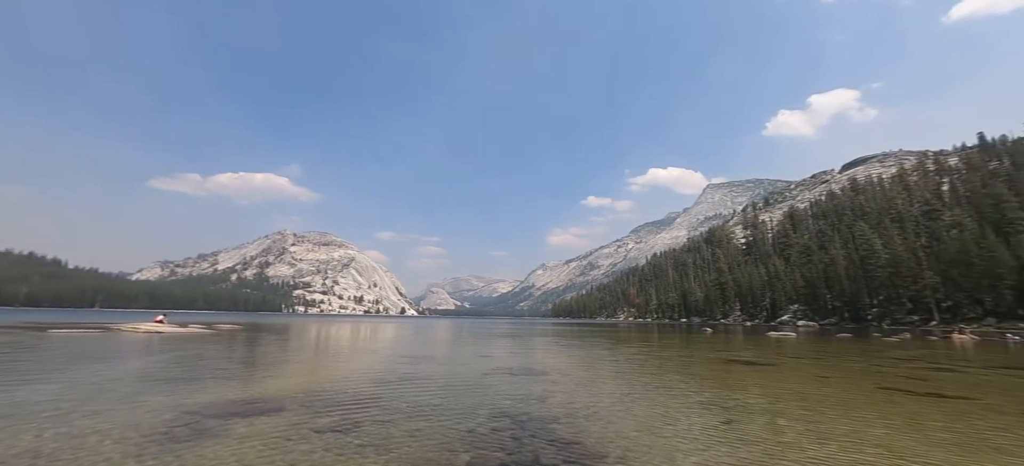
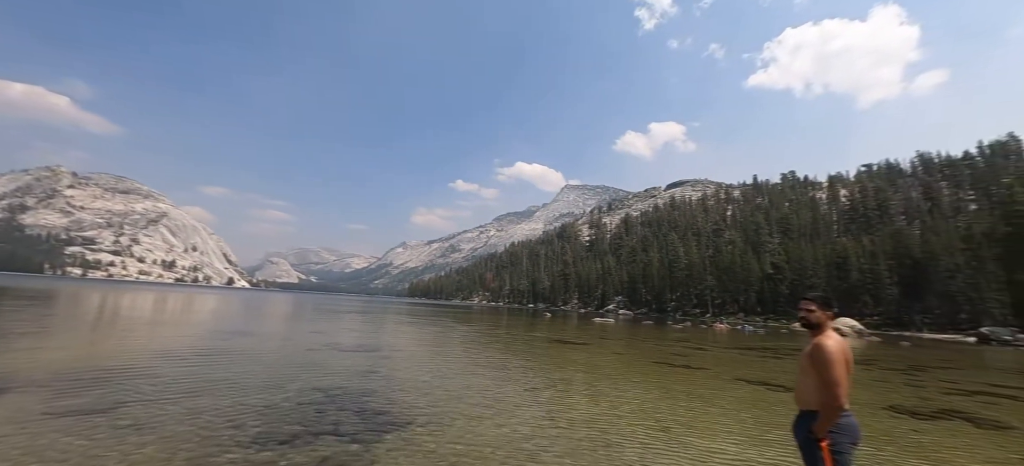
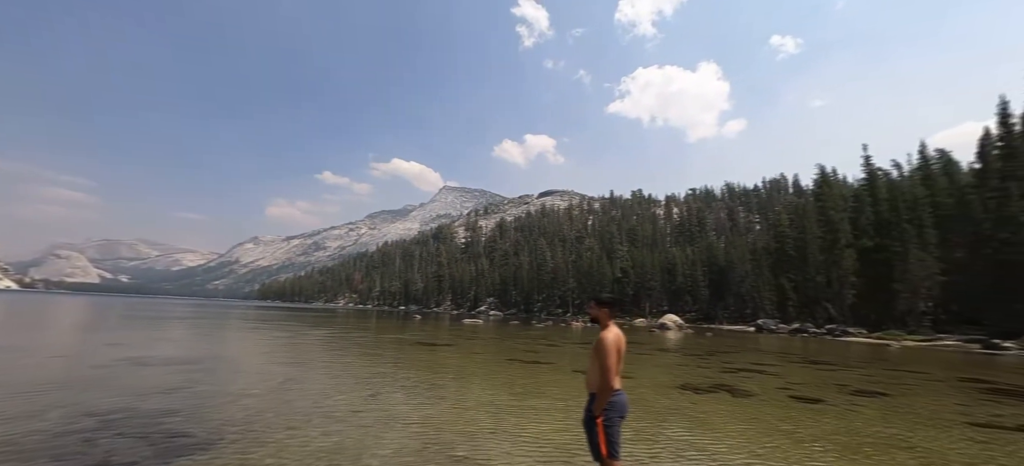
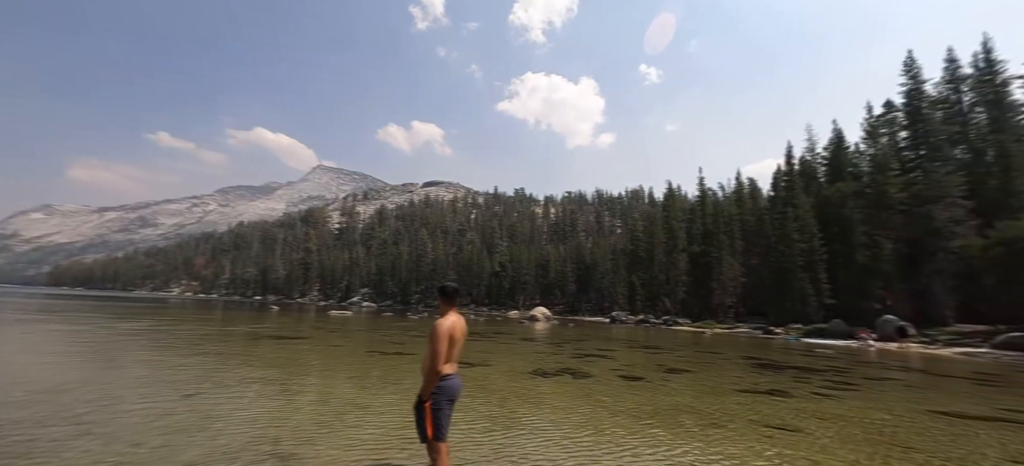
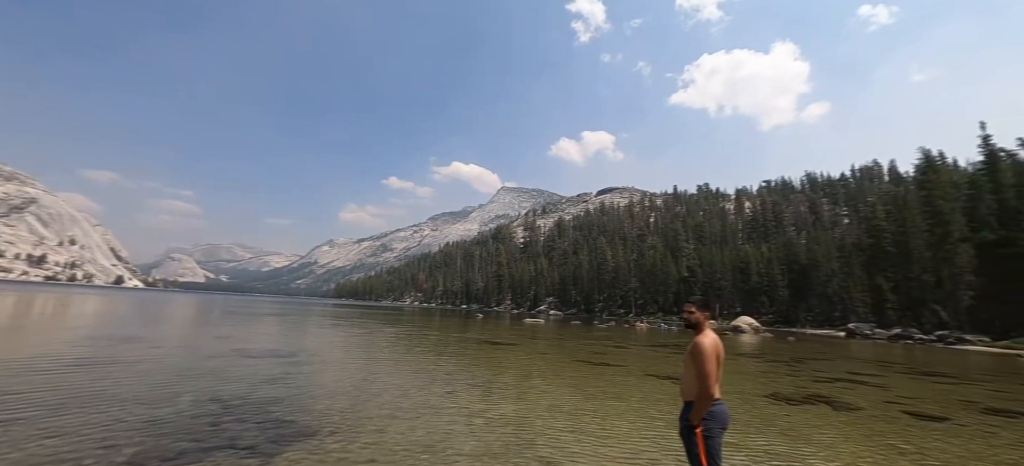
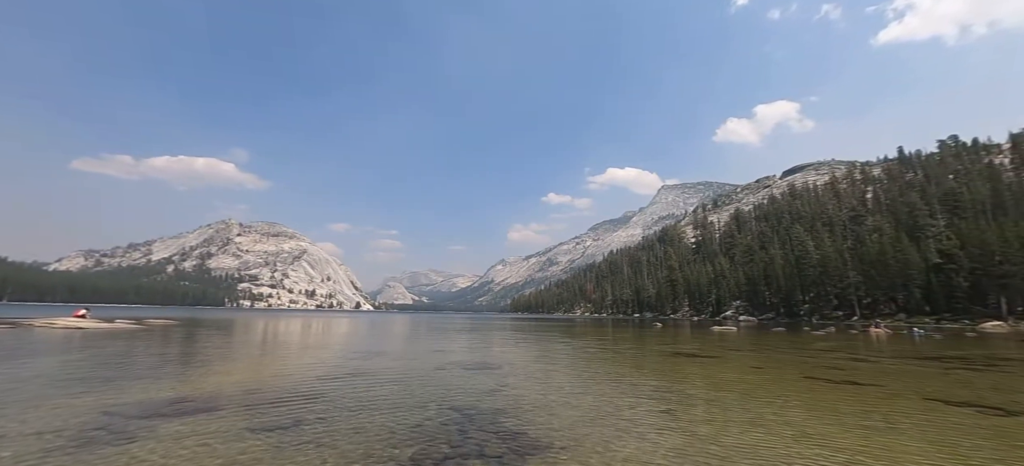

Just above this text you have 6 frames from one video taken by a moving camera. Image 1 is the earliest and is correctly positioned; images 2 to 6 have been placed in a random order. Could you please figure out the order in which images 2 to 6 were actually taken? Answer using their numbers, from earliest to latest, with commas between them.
6, 2, 5, 3, 4
